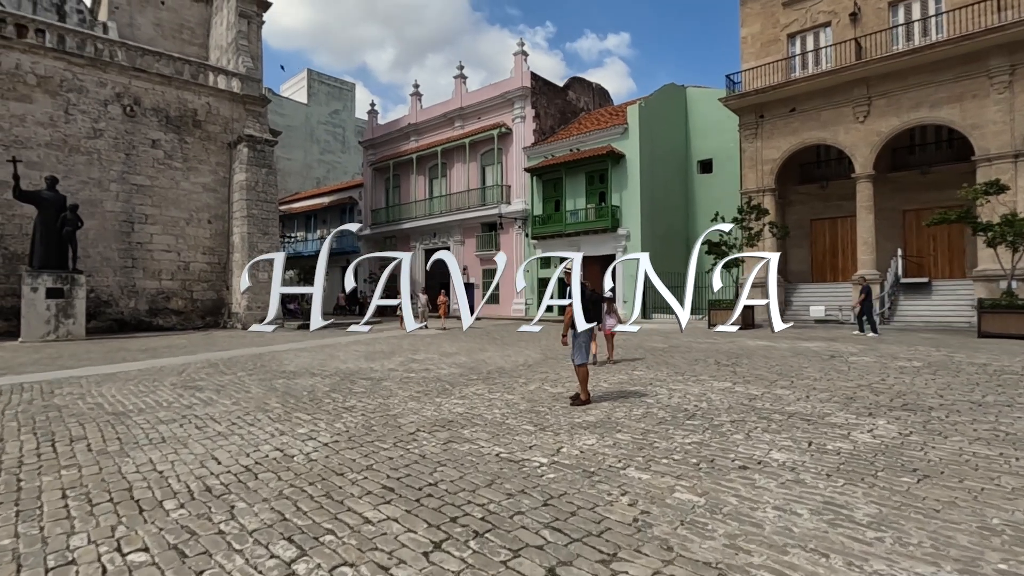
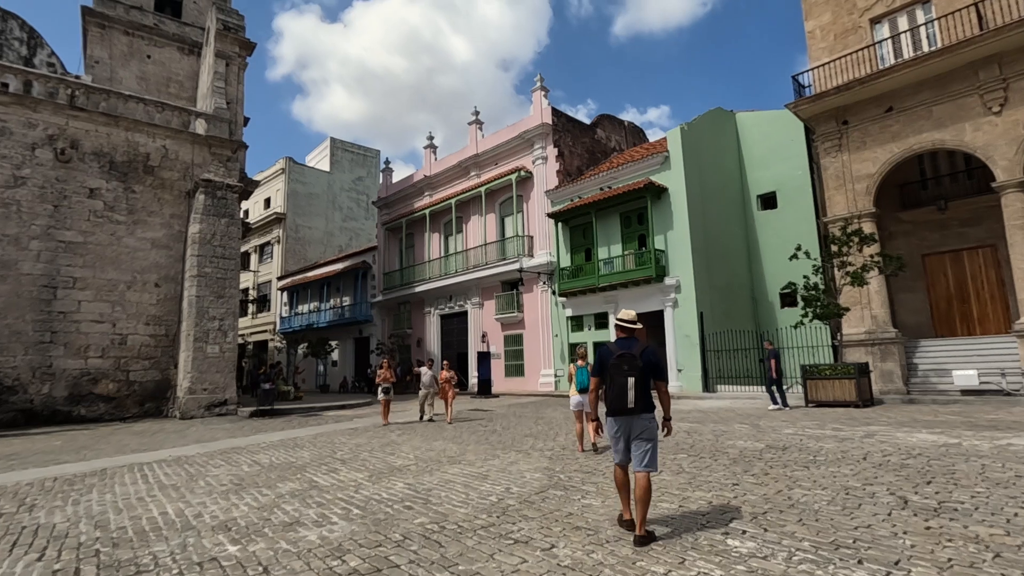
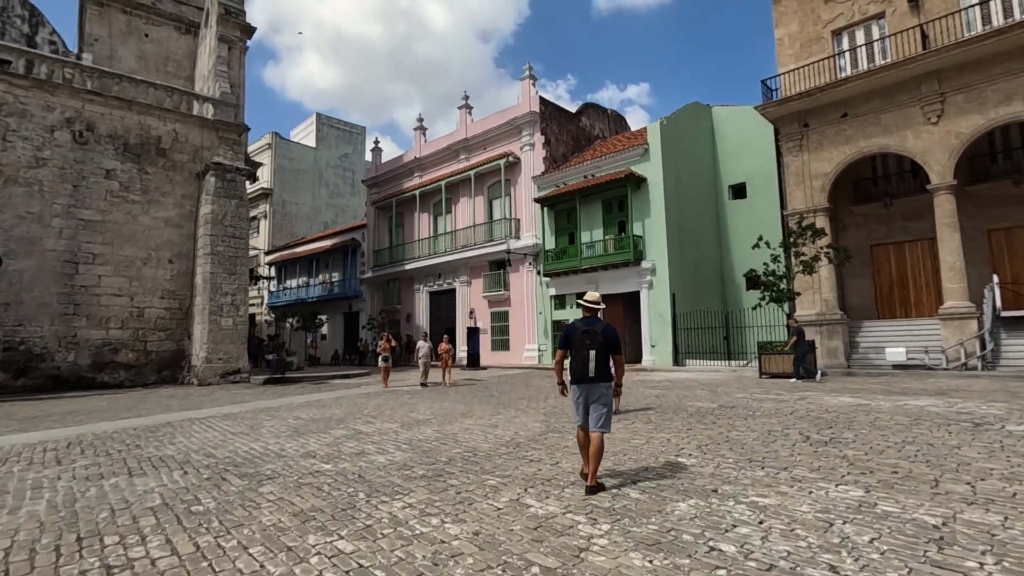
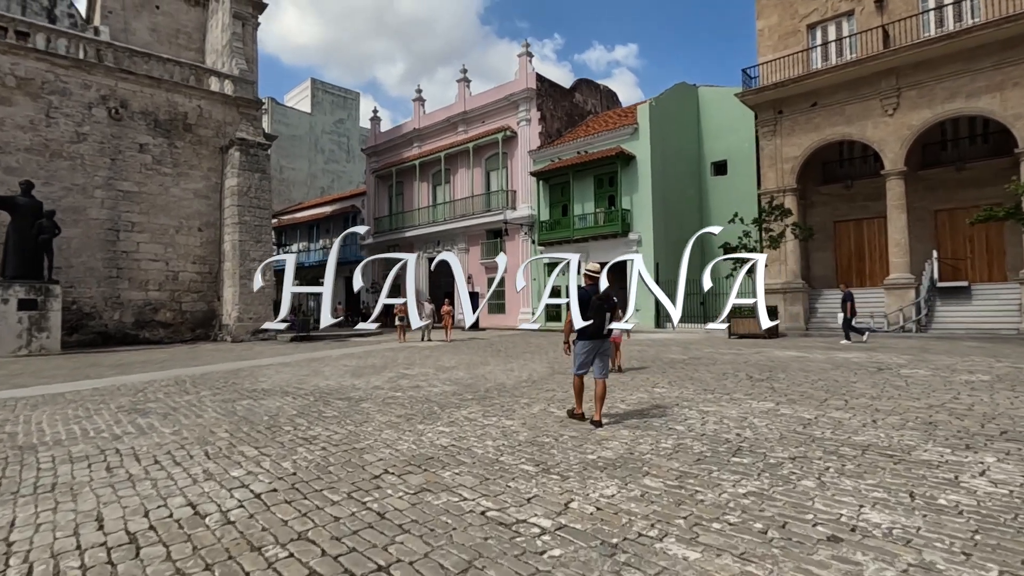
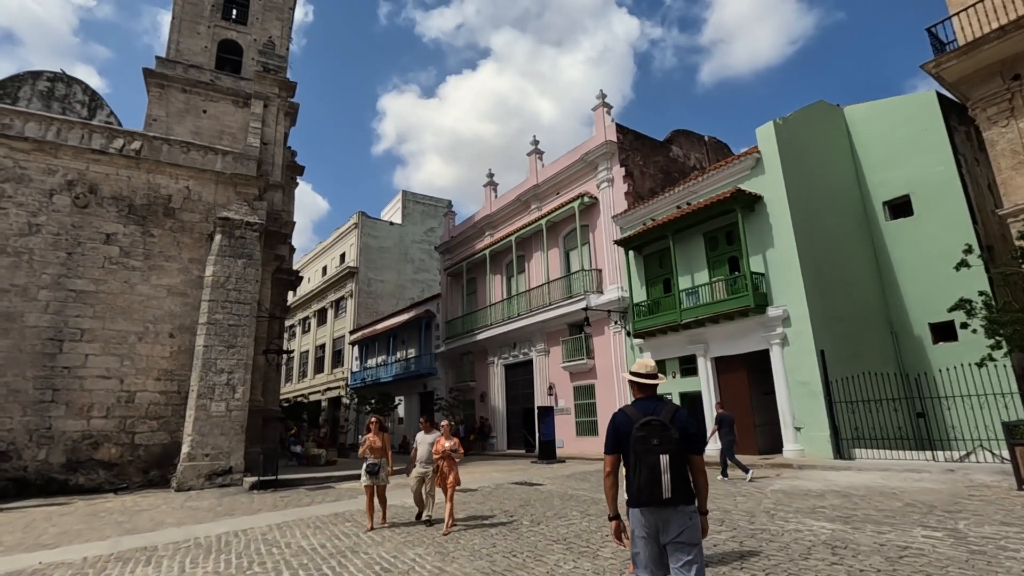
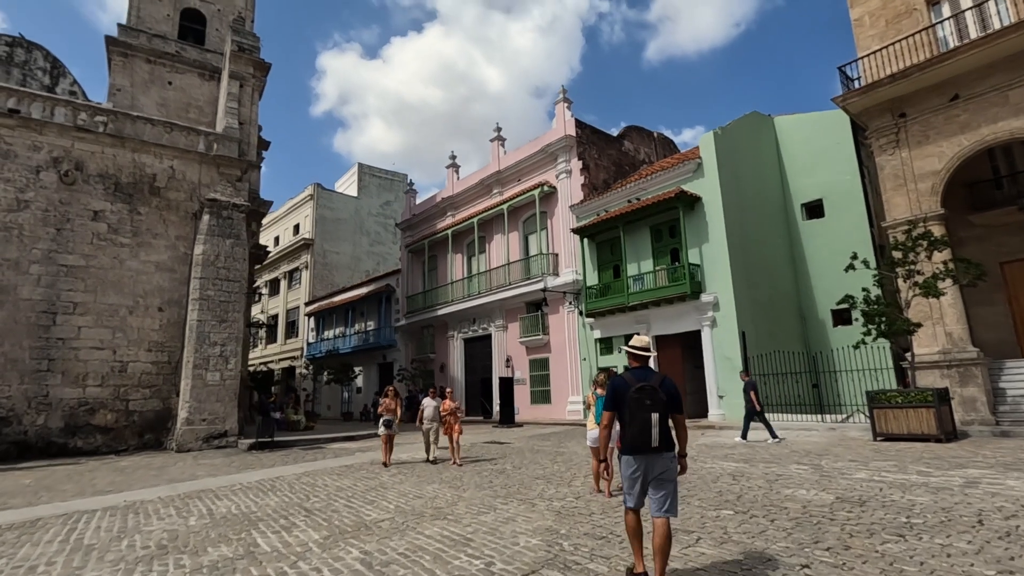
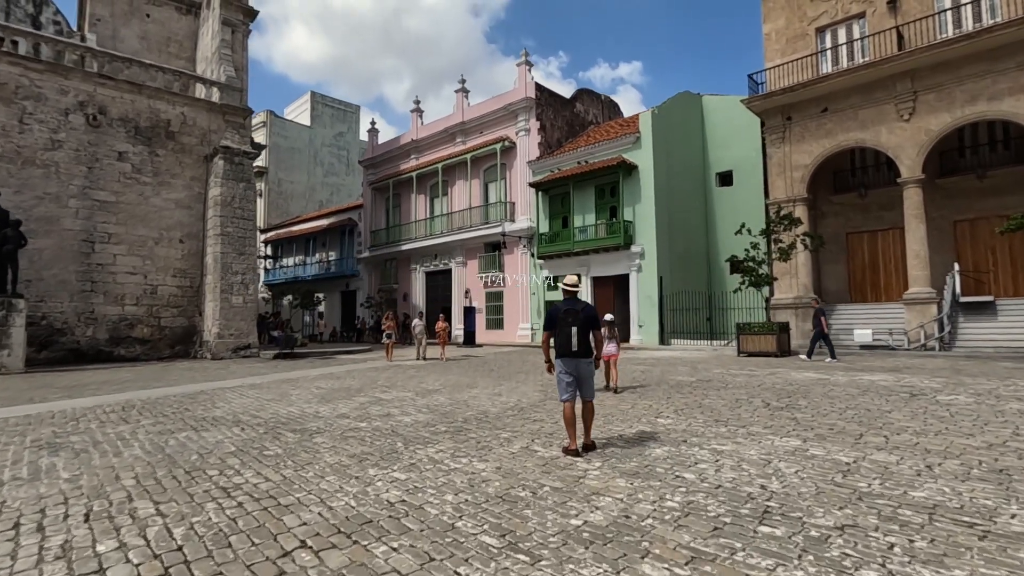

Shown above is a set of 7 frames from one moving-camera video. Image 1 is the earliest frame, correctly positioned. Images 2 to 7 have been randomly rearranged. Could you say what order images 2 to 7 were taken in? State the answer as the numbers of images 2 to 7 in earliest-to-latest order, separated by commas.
4, 7, 3, 2, 6, 5
